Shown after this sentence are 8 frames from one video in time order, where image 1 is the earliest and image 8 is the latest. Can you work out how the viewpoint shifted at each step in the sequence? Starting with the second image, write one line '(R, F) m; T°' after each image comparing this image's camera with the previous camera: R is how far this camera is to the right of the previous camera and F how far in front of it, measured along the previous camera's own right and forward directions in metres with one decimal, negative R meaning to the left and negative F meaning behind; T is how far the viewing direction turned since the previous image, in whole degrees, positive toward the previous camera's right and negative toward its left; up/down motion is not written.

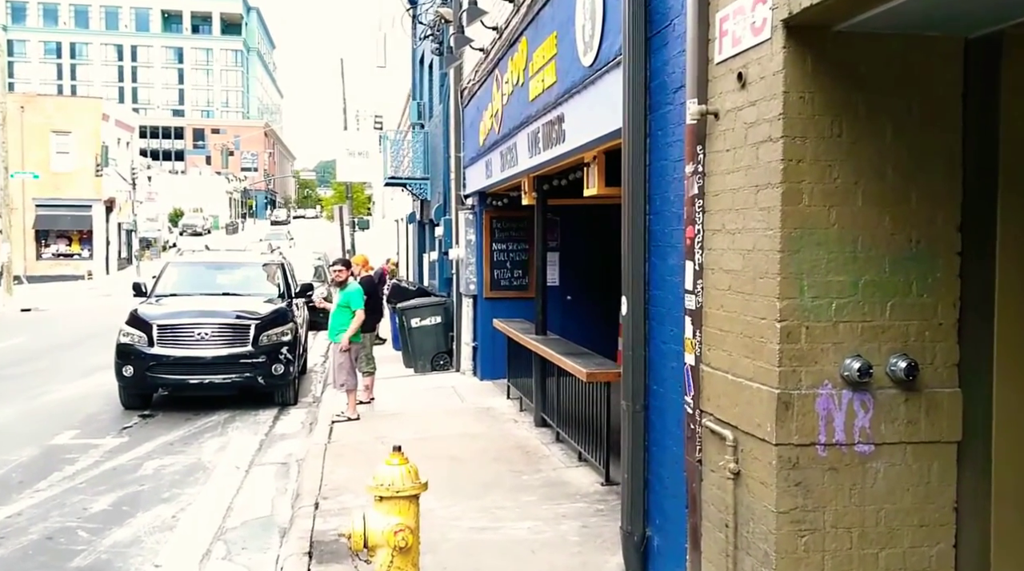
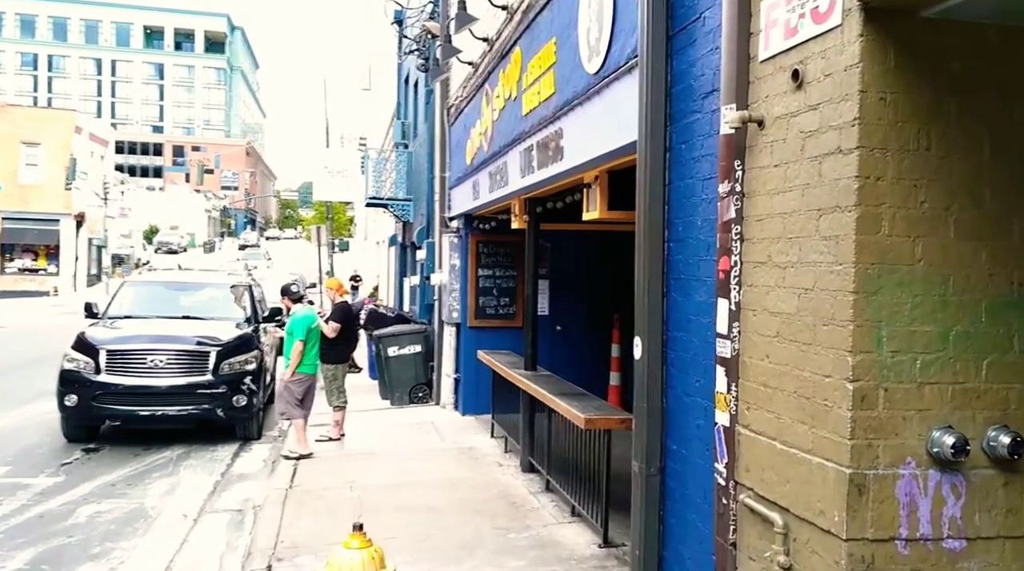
(-0.1, +0.8) m; +1°
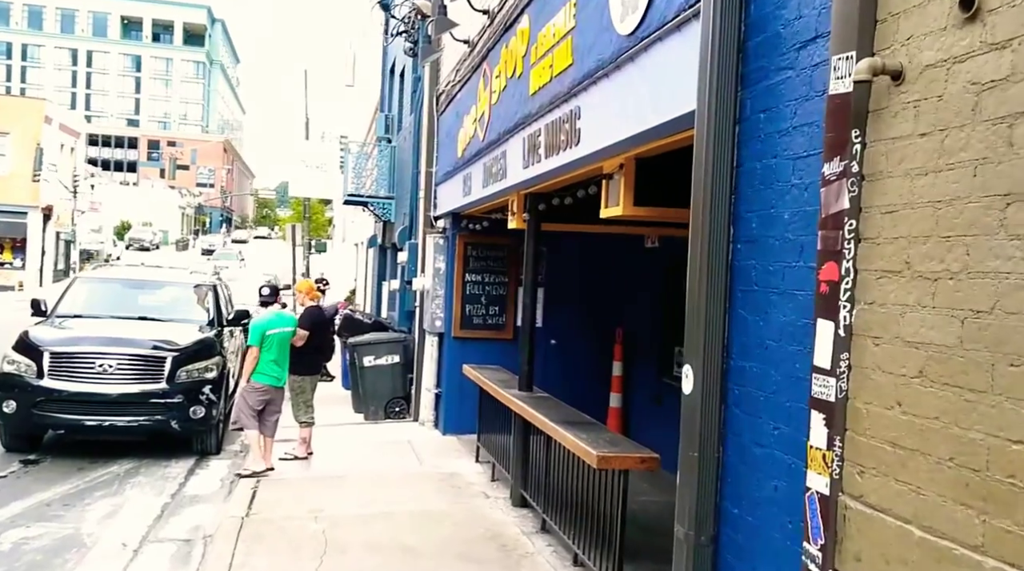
(-0.1, +1.0) m; +1°
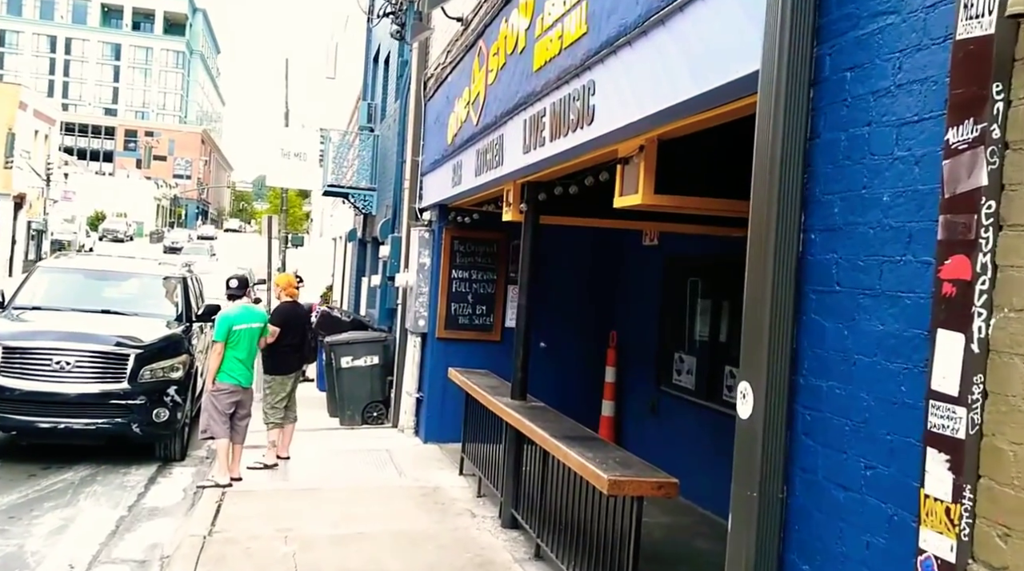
(-0.1, +0.6) m; +1°
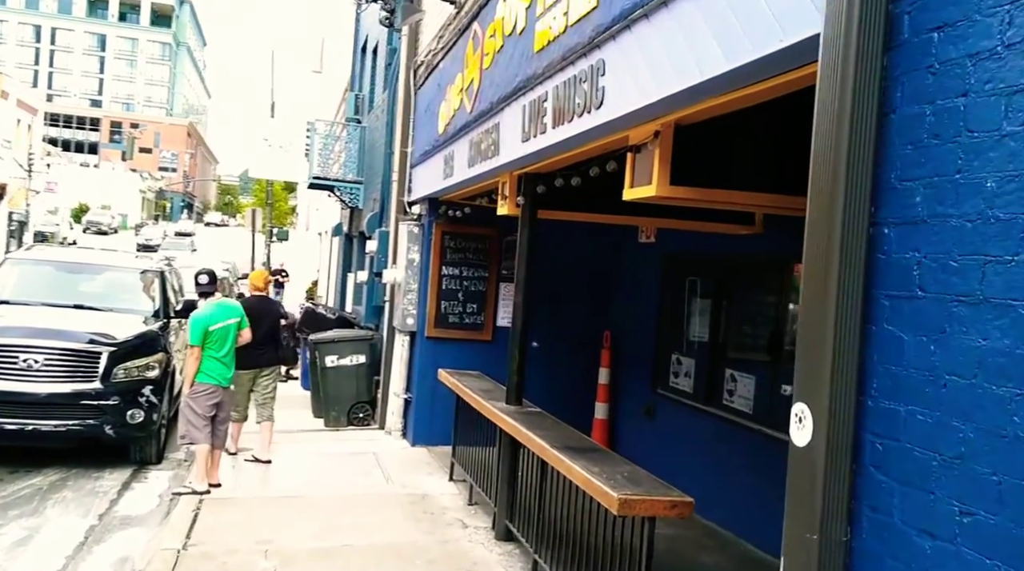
(-0.1, +0.4) m; +1°
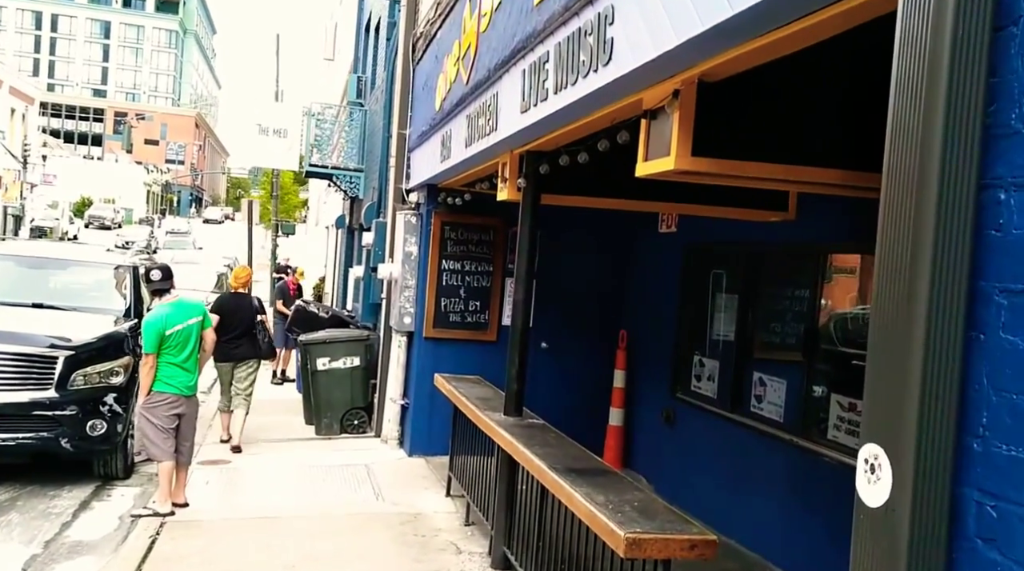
(+0.1, +0.8) m; -1°
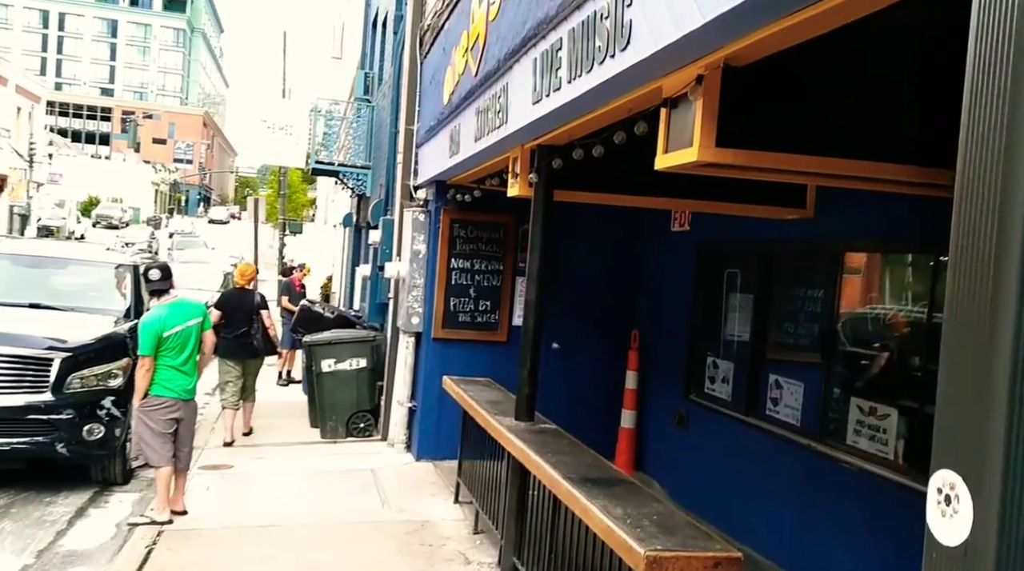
(0.0, +0.2) m; -1°
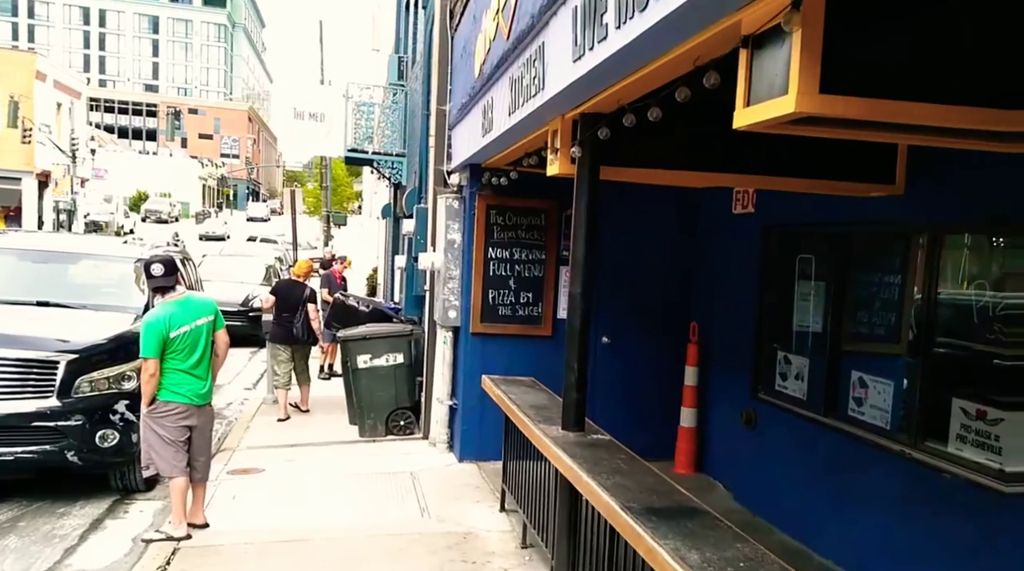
(0.0, +0.6) m; -3°
